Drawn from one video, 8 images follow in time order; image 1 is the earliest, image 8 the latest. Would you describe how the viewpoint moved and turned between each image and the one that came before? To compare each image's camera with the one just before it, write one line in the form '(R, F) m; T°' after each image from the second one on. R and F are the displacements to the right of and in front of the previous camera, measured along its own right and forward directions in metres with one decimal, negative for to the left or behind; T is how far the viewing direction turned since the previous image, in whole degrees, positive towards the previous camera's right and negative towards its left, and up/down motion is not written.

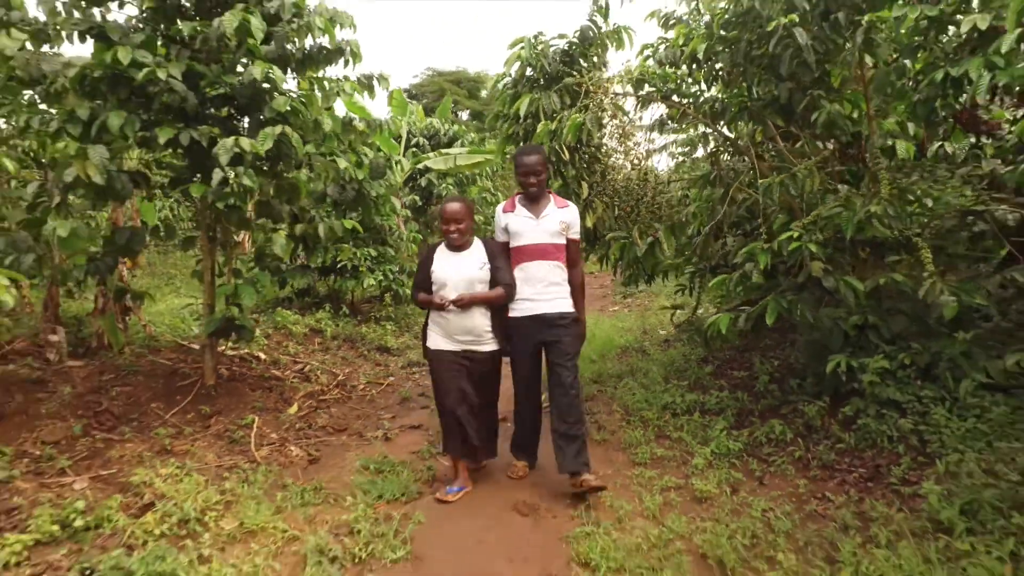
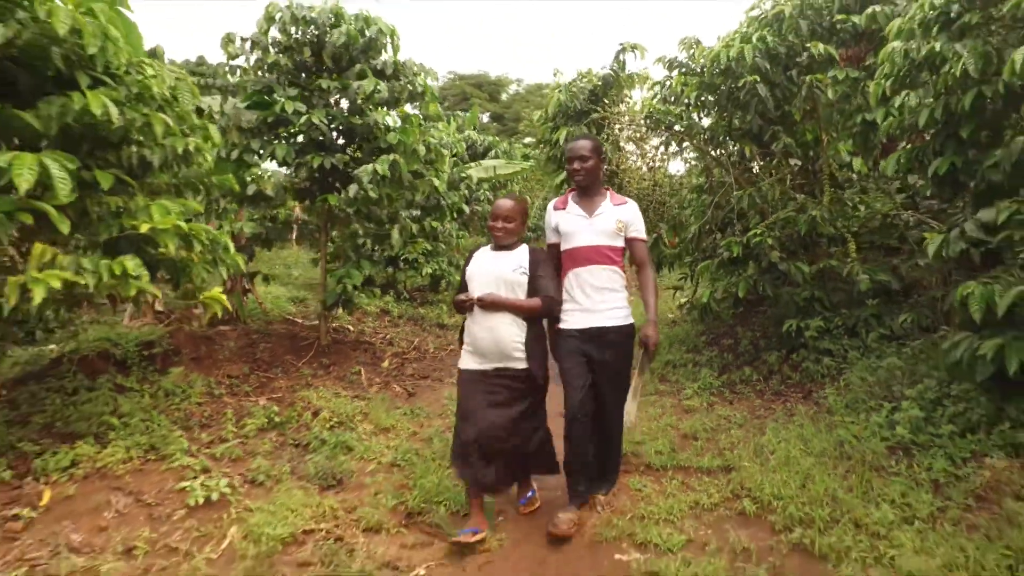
(-0.2, -1.5) m; -1°
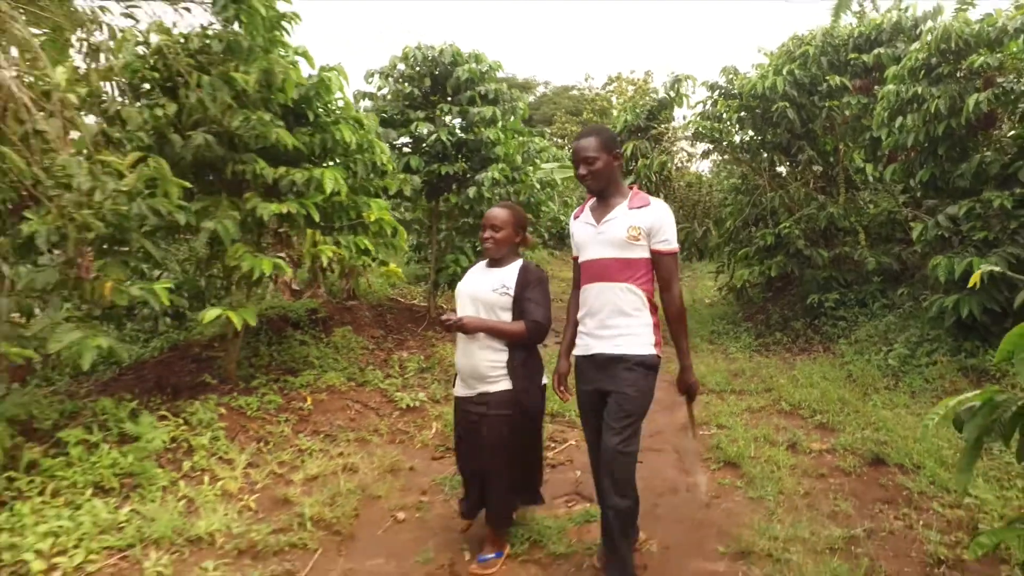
(-0.6, -1.4) m; -1°
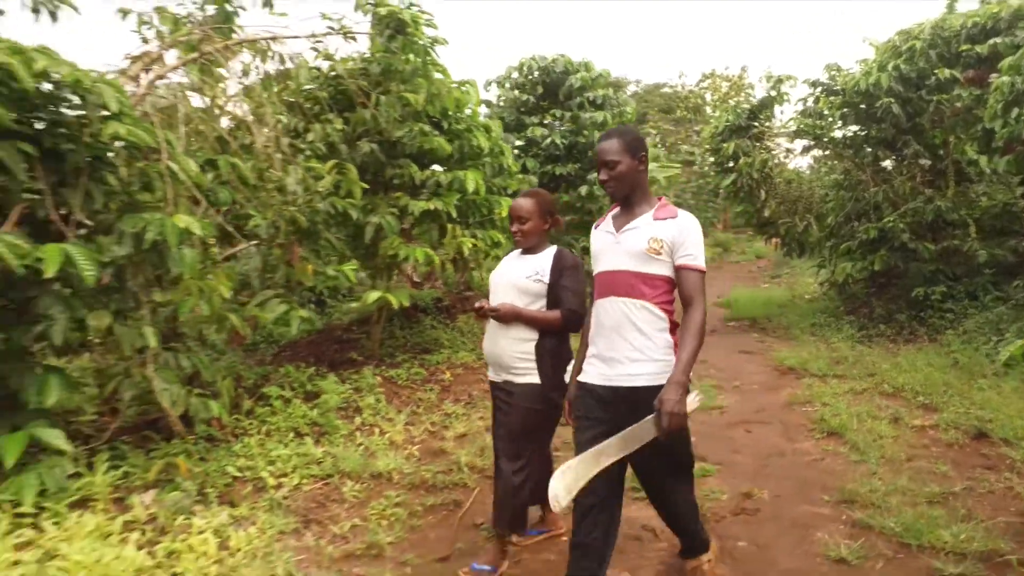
(-0.2, -0.5) m; -7°
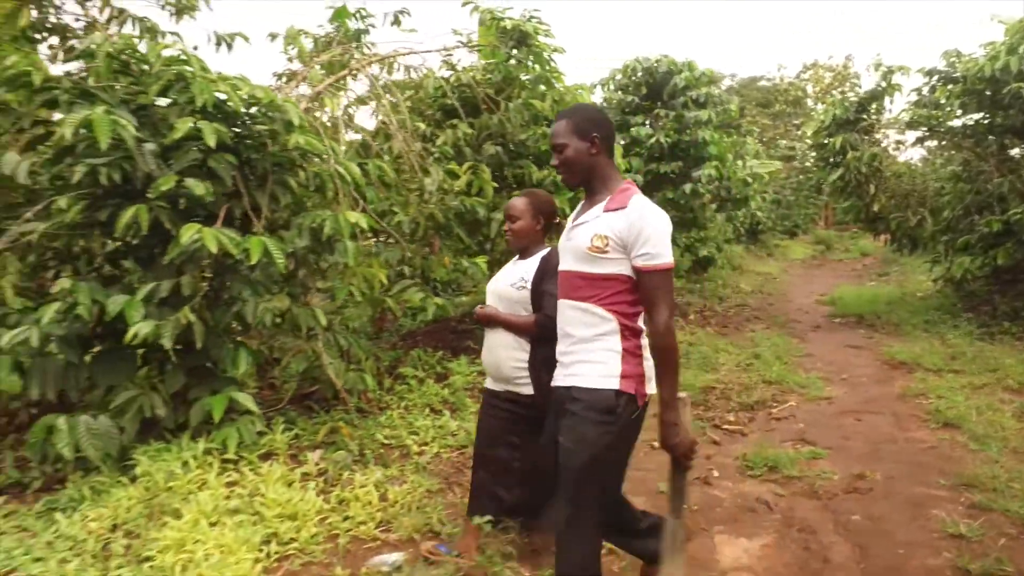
(-0.2, -0.3) m; -7°
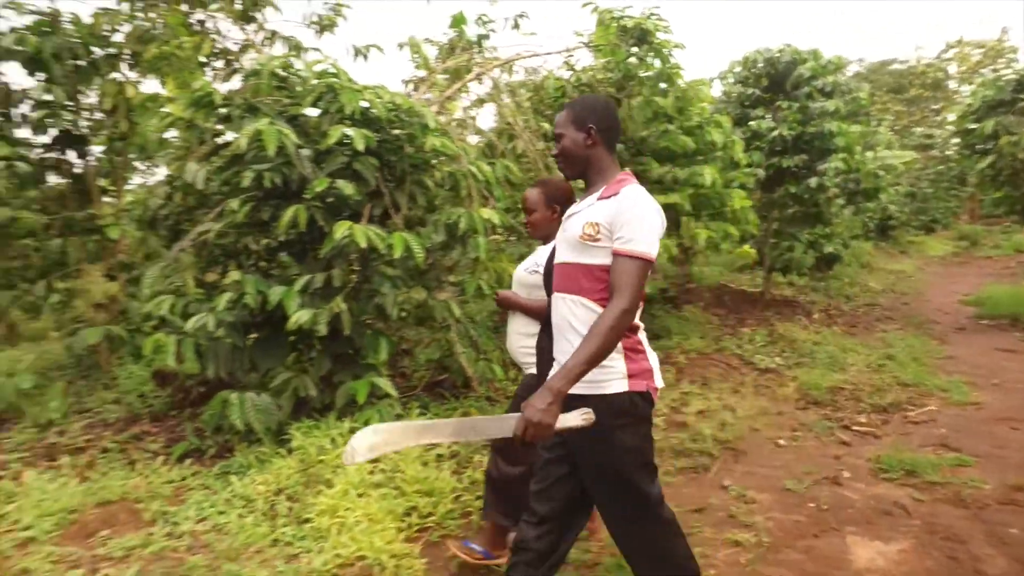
(-0.1, -0.1) m; -9°
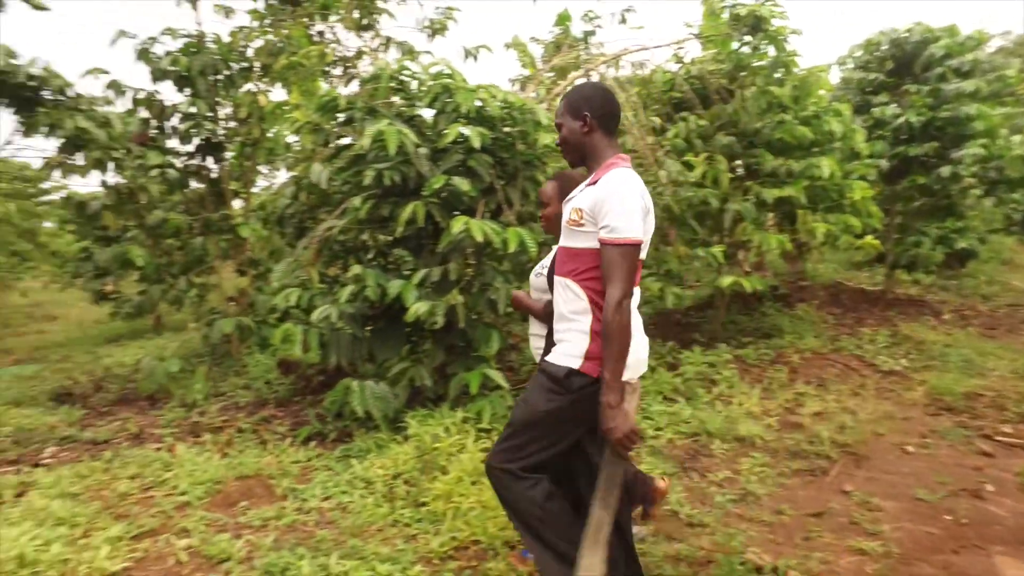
(-0.1, 0.0) m; -8°
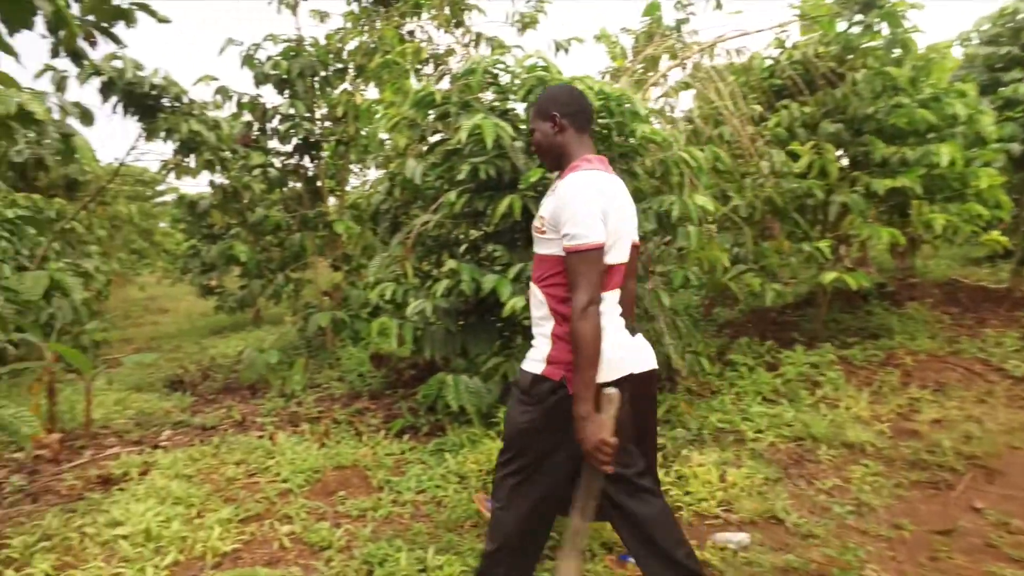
(-0.1, +0.1) m; -7°
